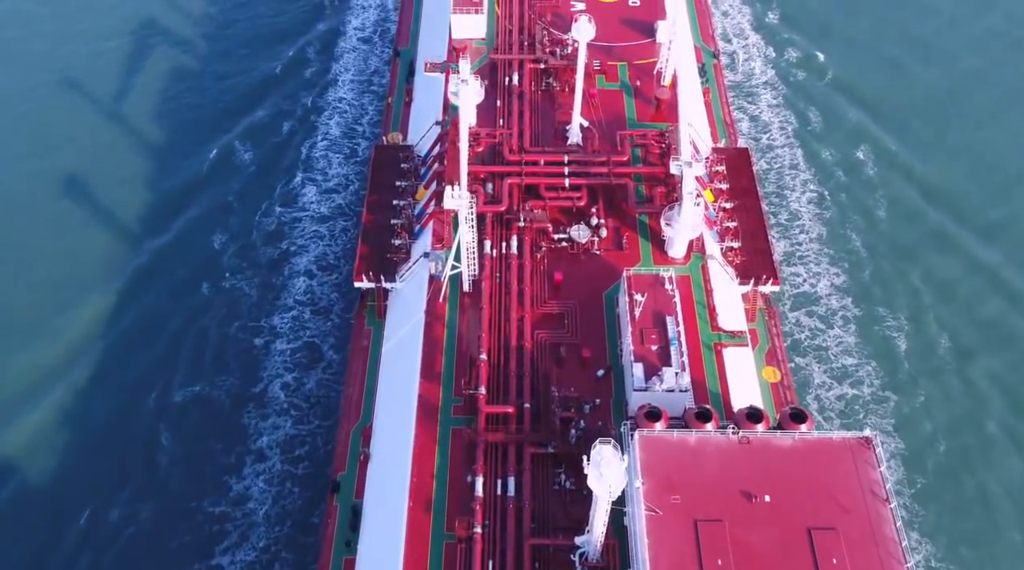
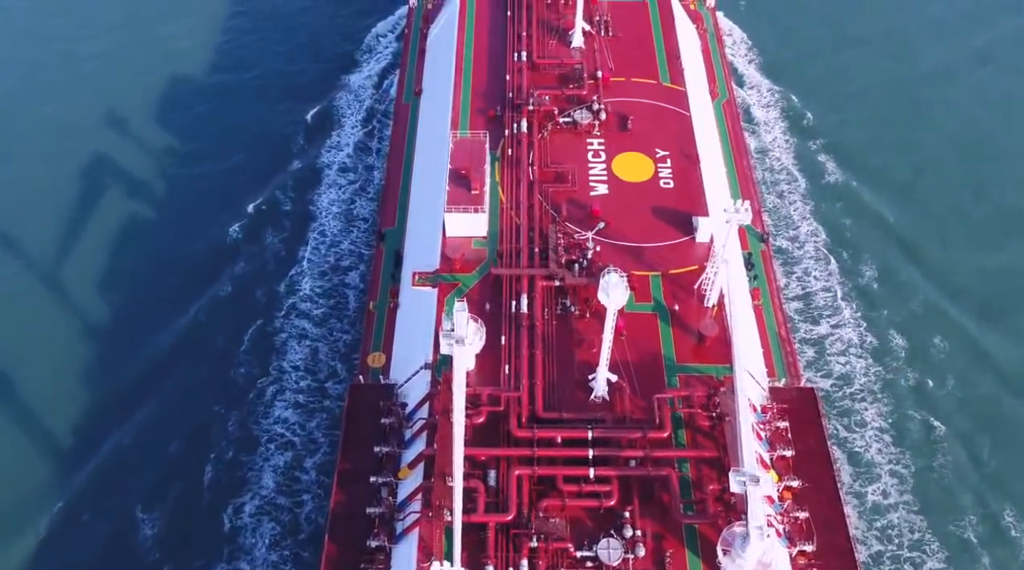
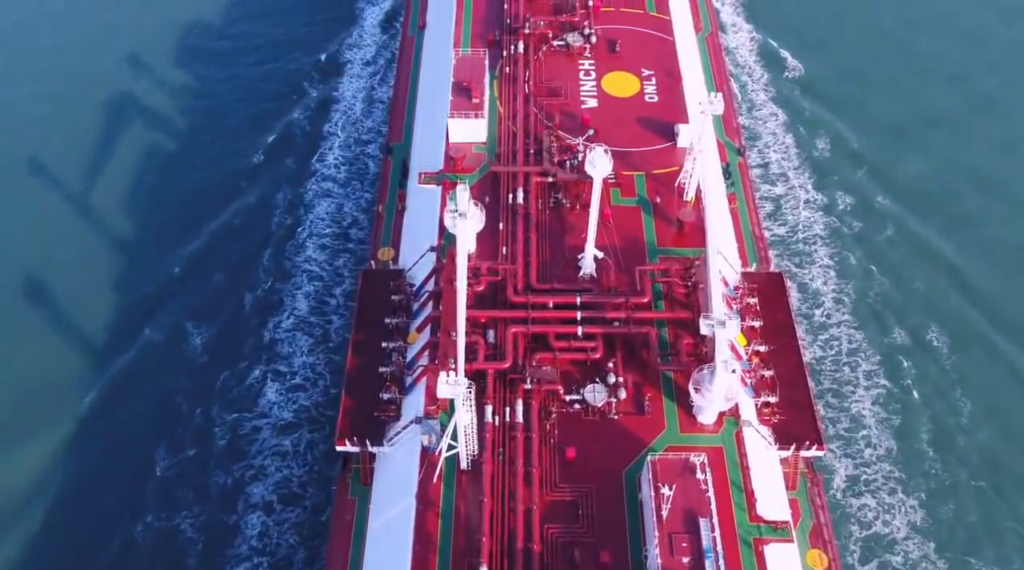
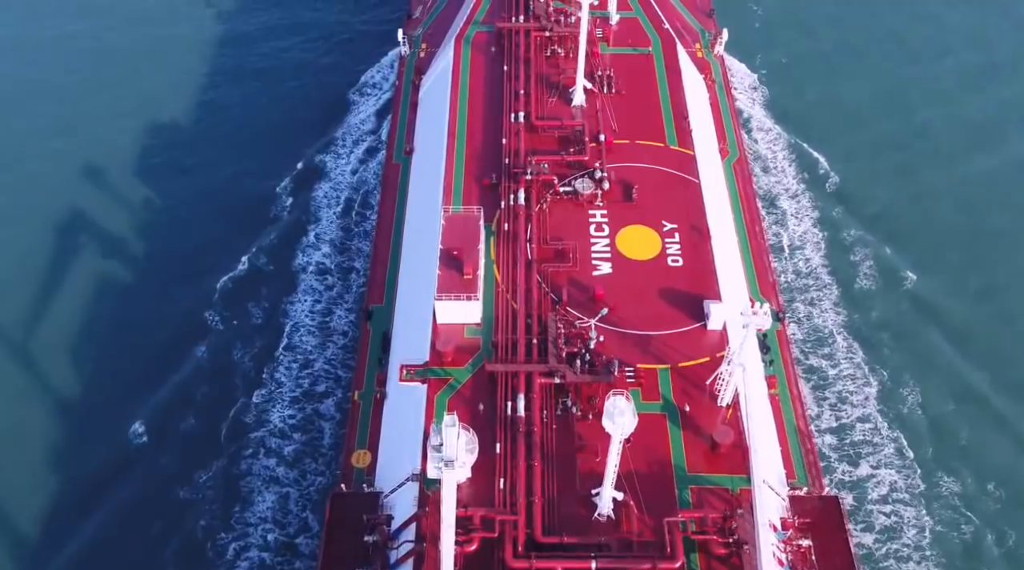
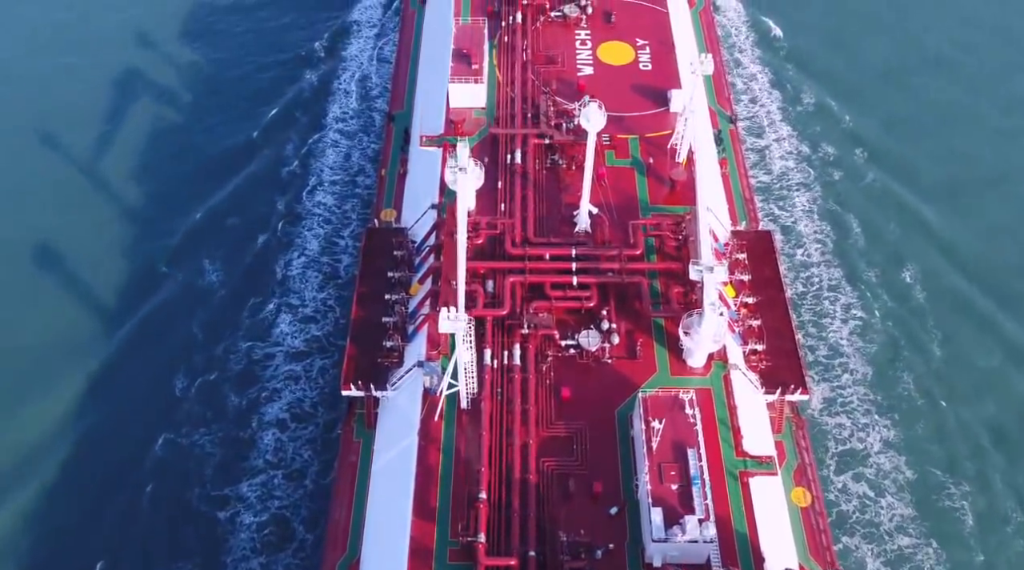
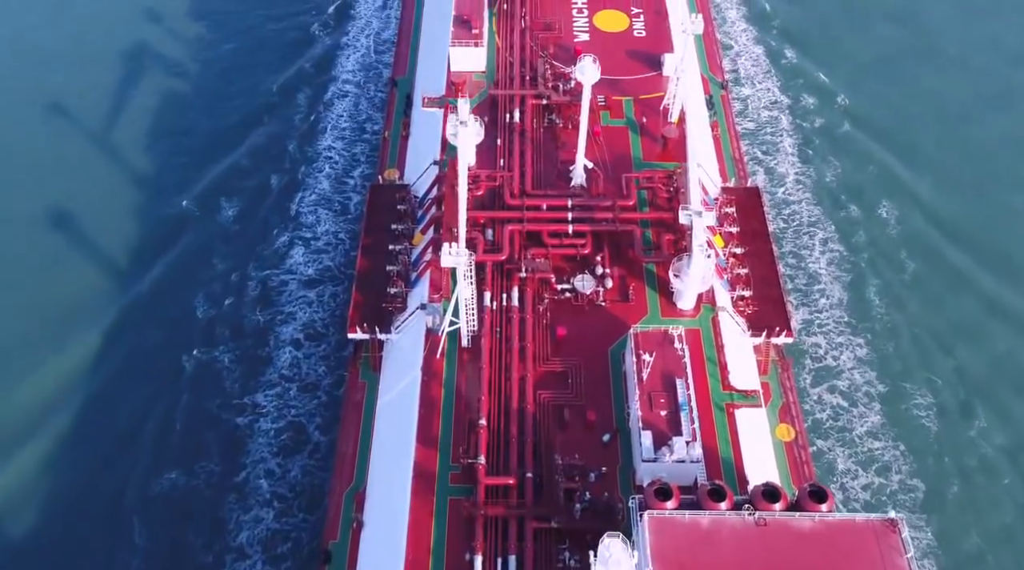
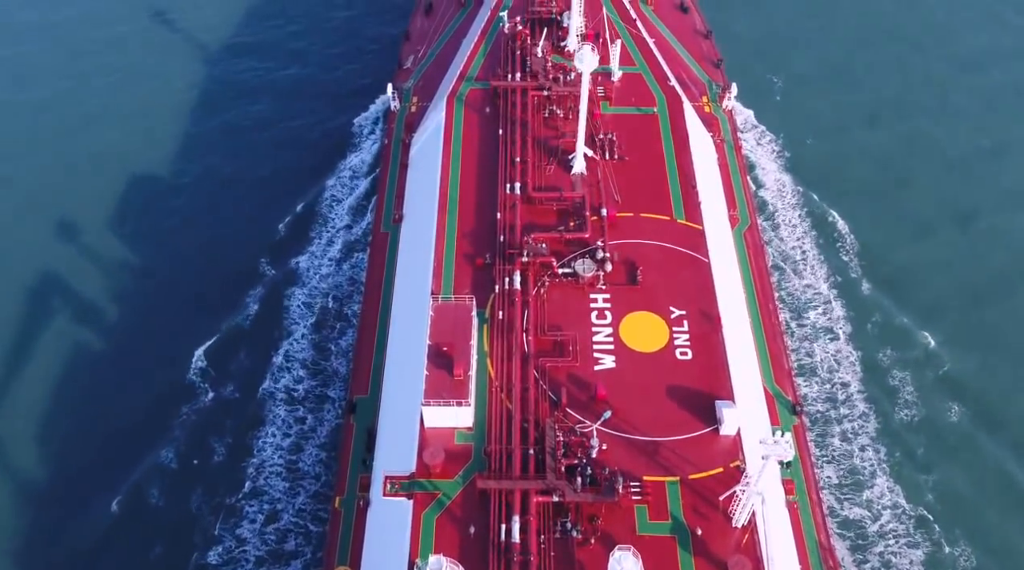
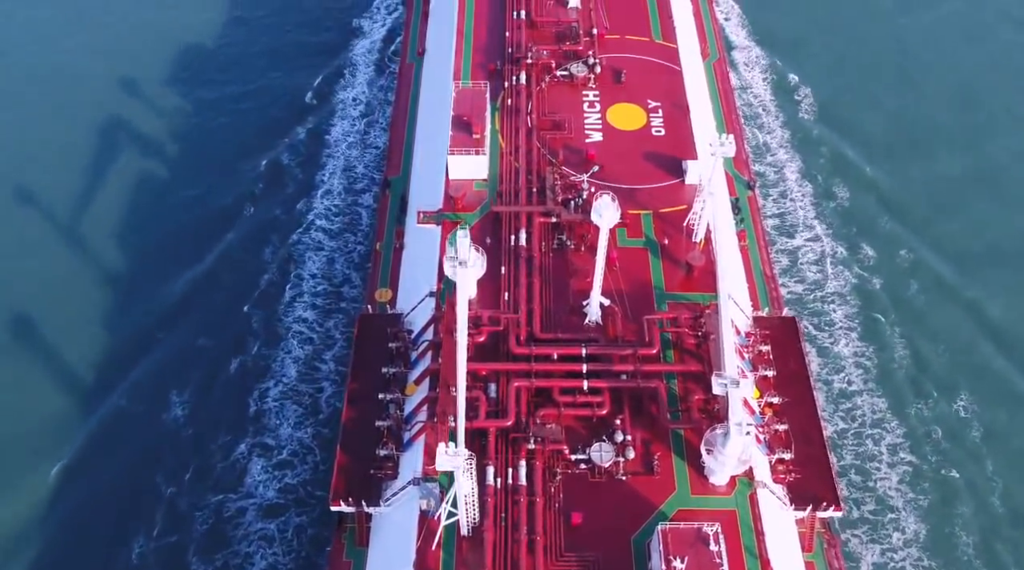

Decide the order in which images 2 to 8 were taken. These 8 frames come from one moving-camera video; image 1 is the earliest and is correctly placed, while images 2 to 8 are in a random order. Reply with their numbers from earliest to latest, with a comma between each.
6, 5, 3, 8, 2, 4, 7
